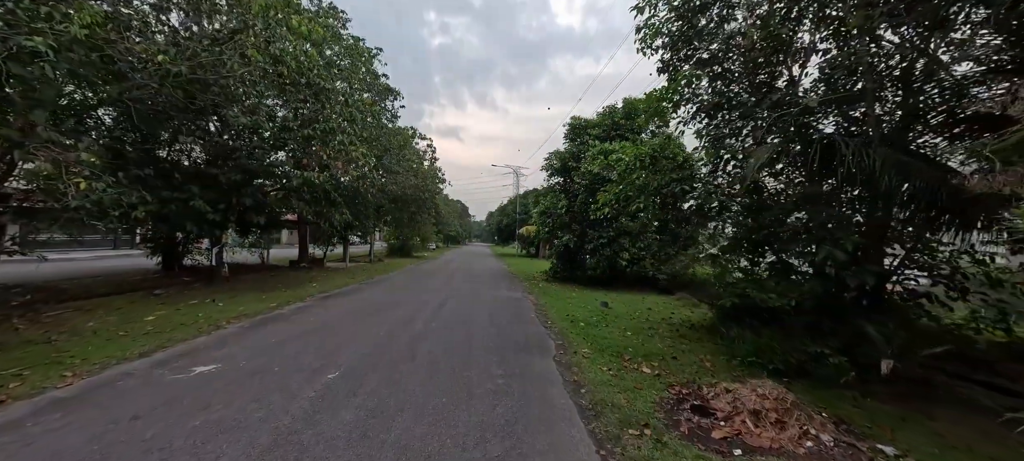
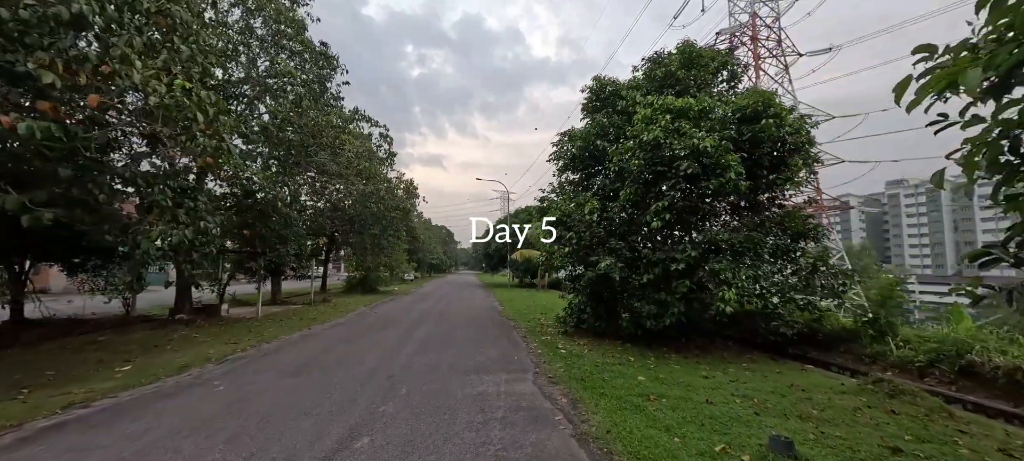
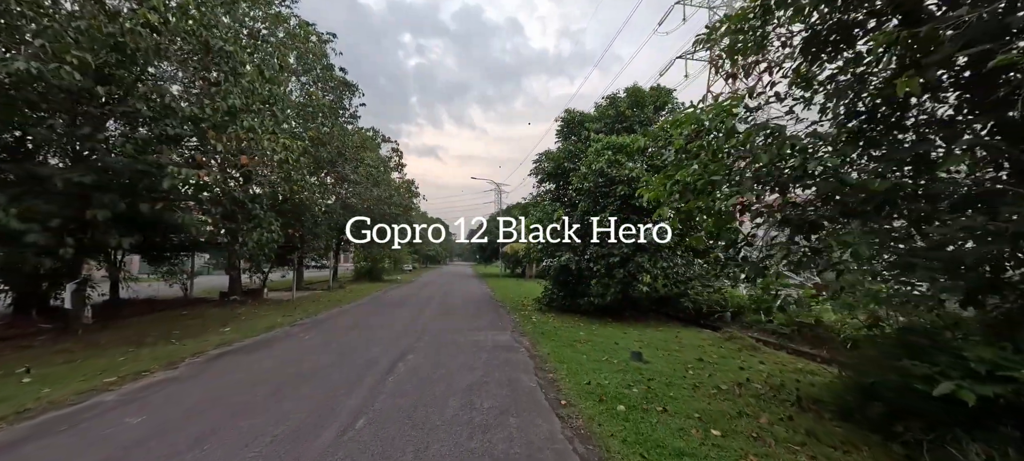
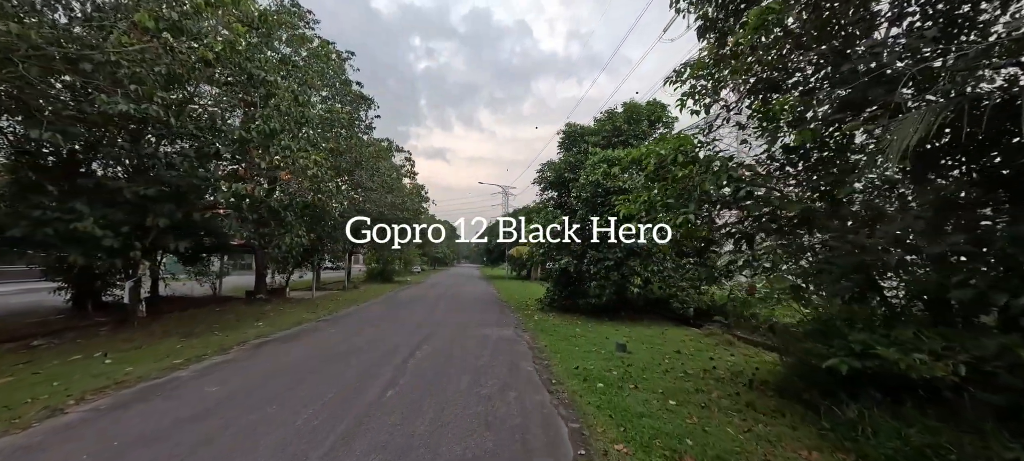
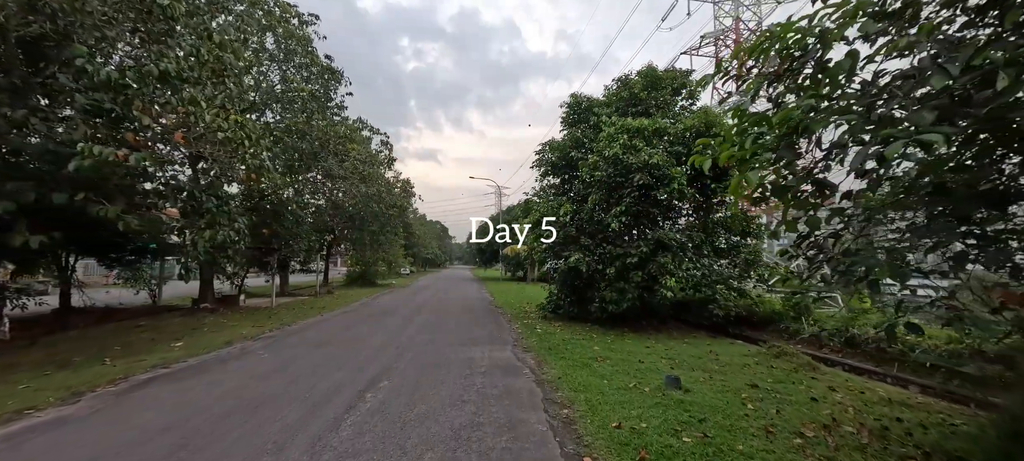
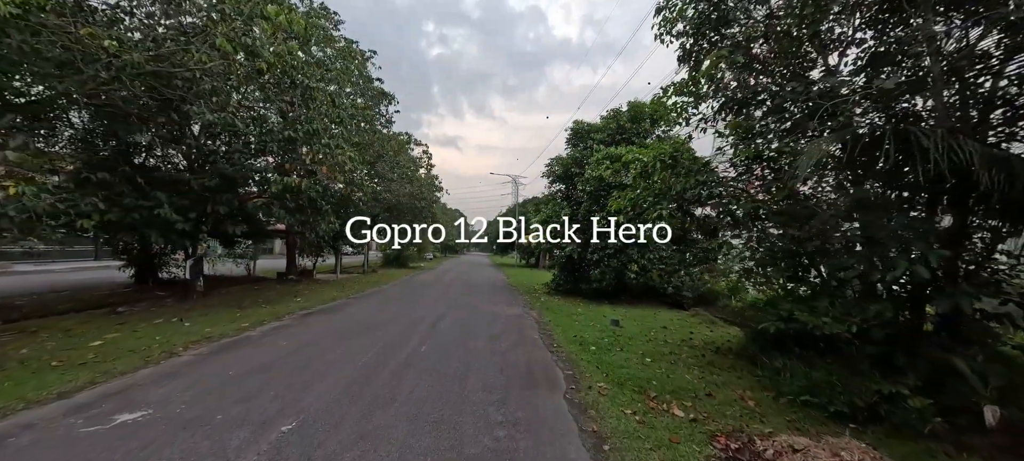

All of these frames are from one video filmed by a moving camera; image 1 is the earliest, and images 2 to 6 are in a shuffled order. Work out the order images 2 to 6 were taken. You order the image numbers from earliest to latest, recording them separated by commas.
6, 4, 3, 5, 2
